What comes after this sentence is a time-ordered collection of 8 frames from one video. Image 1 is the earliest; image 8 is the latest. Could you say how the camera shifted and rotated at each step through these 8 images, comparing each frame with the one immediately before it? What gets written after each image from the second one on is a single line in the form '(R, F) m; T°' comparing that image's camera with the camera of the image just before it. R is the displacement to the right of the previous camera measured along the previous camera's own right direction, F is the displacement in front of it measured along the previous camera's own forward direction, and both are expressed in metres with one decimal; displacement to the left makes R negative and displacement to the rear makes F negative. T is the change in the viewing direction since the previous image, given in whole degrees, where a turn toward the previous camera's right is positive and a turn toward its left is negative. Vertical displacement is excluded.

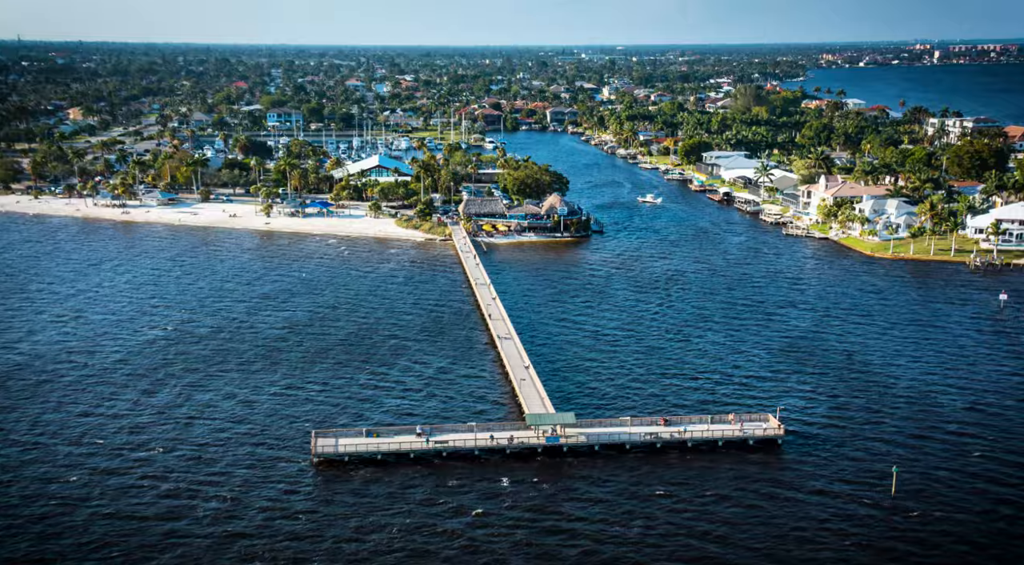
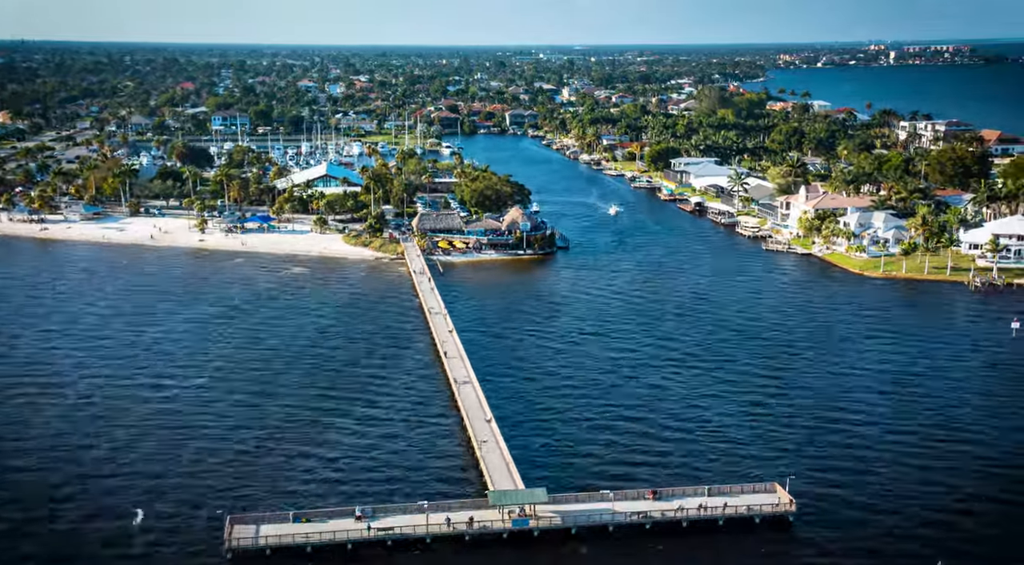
(0.0, +6.8) m; +2°
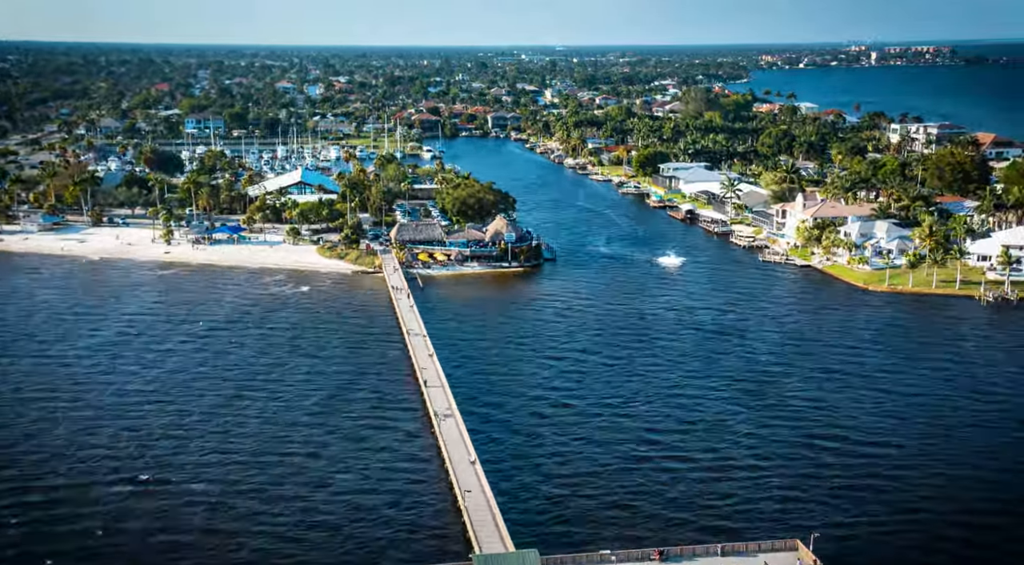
(-0.1, +4.1) m; +1°
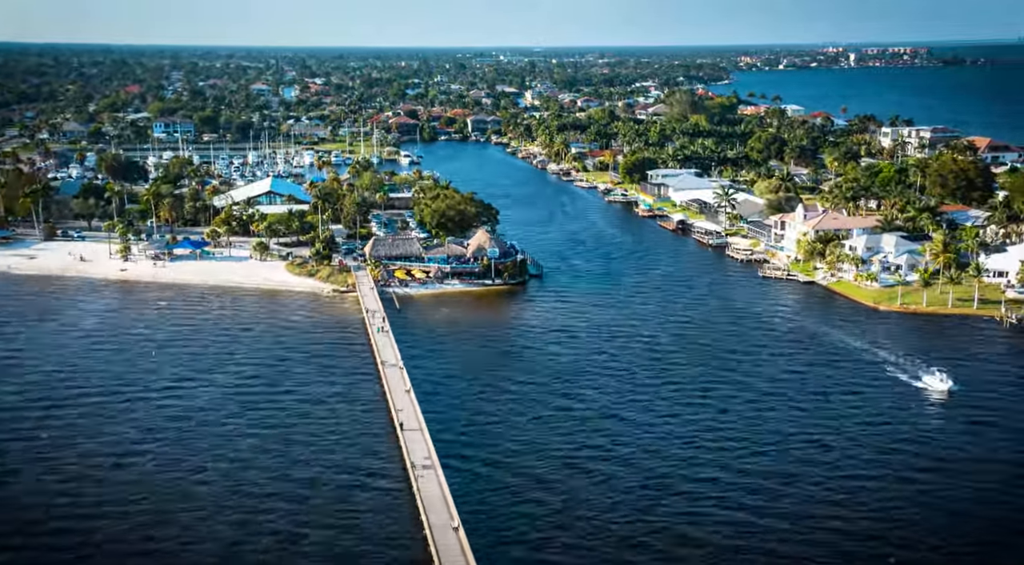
(-0.3, +4.9) m; +1°
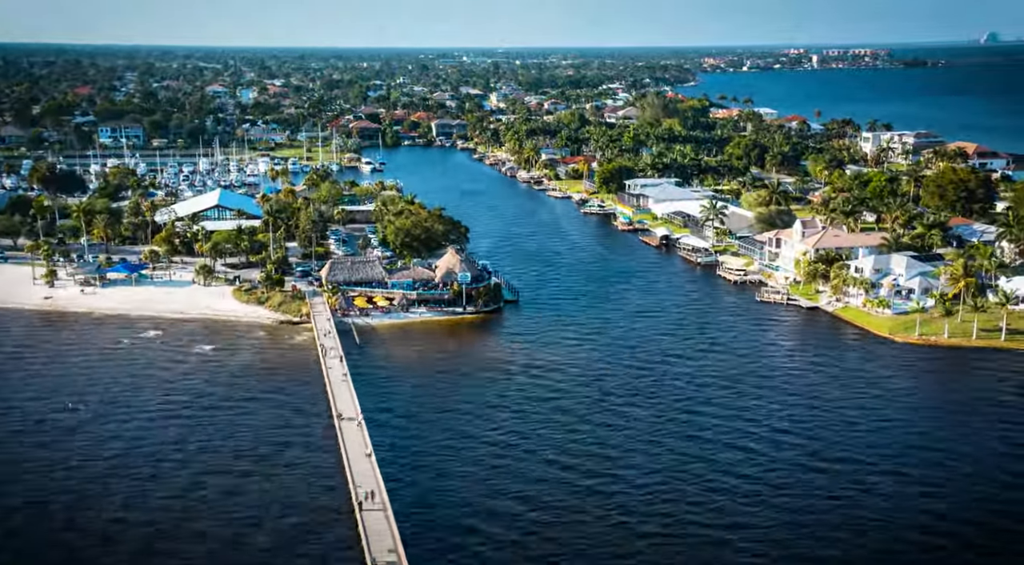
(-0.6, +6.7) m; +2°
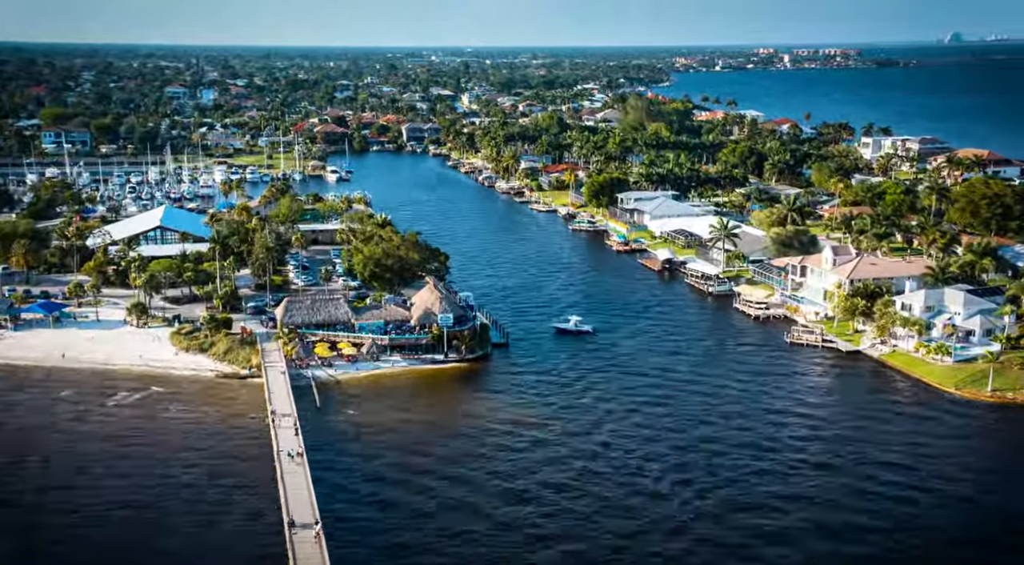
(-1.0, +9.4) m; +2°
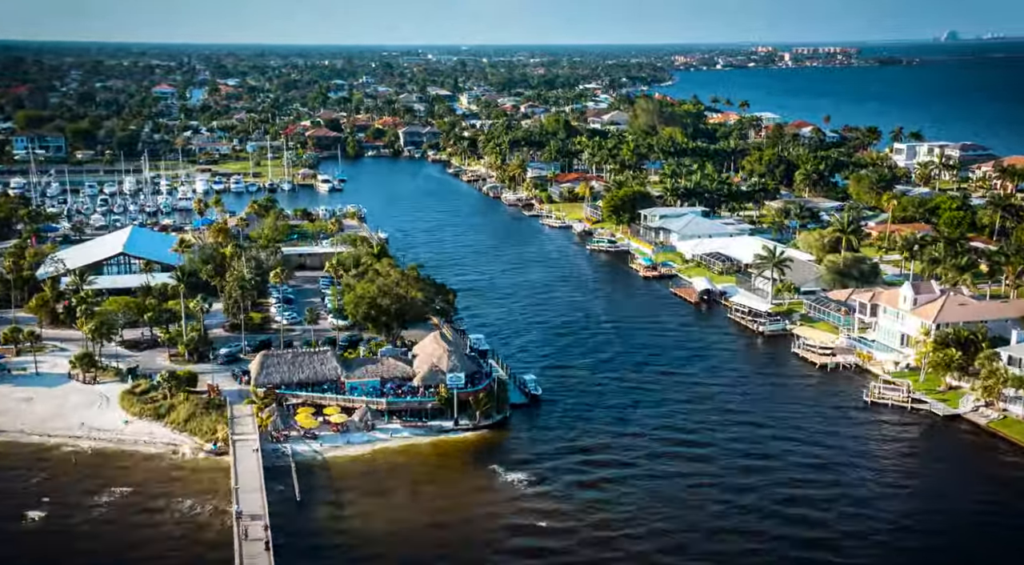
(-1.2, +9.2) m; 0°
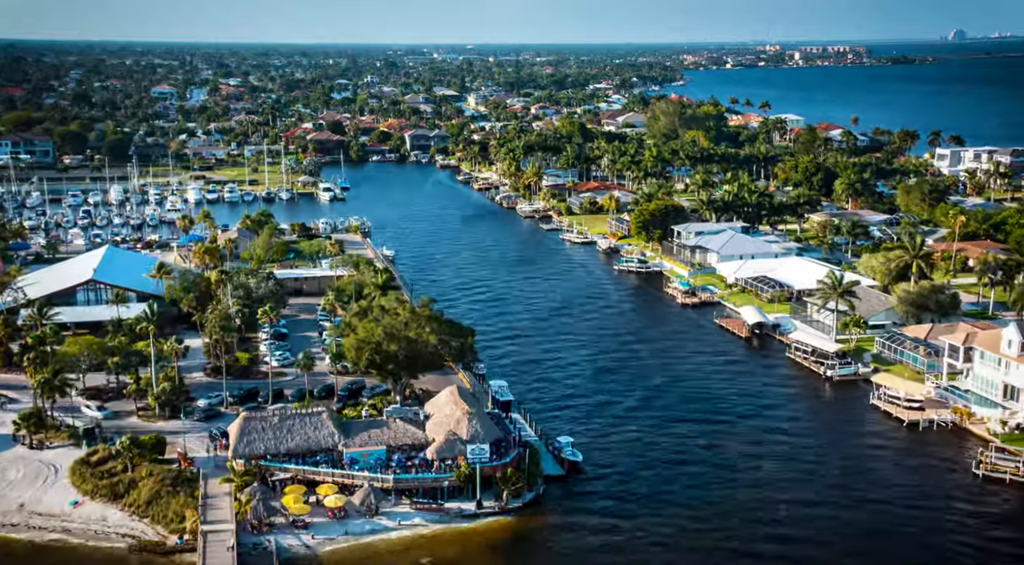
(-1.0, +7.8) m; 0°
